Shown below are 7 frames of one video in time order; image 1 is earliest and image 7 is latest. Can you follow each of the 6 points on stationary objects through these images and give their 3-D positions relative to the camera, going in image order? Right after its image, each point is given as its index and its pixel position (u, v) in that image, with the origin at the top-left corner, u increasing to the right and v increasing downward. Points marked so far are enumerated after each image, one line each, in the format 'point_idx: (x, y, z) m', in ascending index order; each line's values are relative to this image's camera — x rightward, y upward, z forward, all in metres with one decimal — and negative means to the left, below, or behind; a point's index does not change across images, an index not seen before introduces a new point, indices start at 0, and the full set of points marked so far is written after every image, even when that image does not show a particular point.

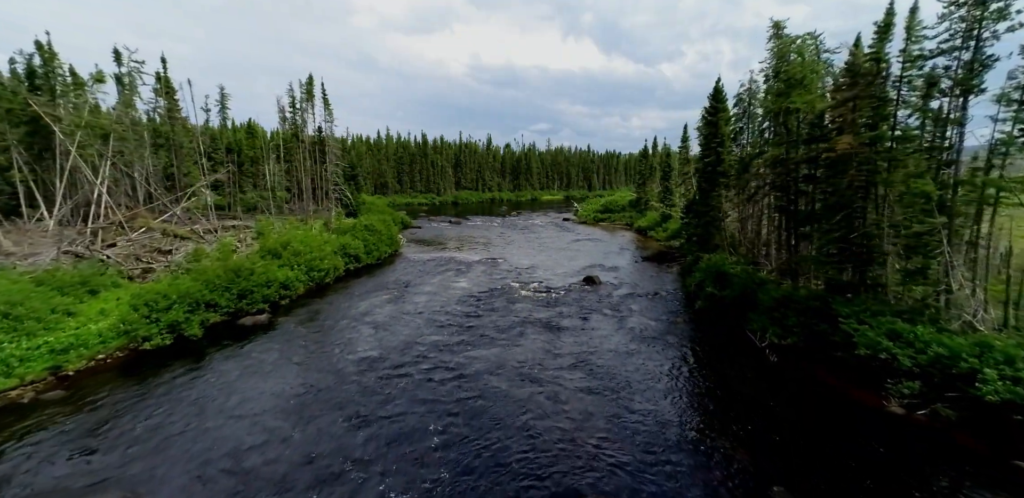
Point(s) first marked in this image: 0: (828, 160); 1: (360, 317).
0: (+11.5, +3.2, +17.0) m
1: (-6.5, -3.0, +20.0) m
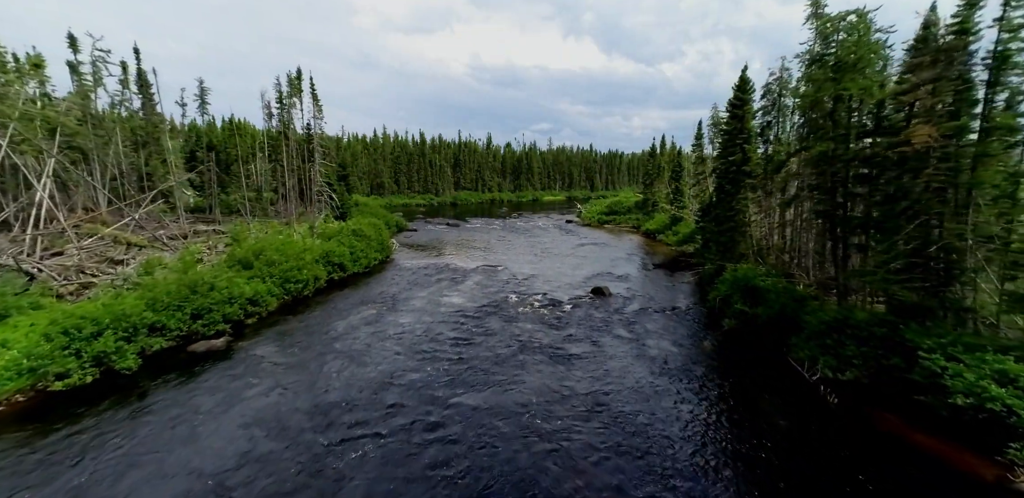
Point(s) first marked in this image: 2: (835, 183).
0: (+11.5, +2.8, +14.1) m
1: (-6.5, -3.4, +17.1) m
2: (+11.8, +2.4, +17.2) m
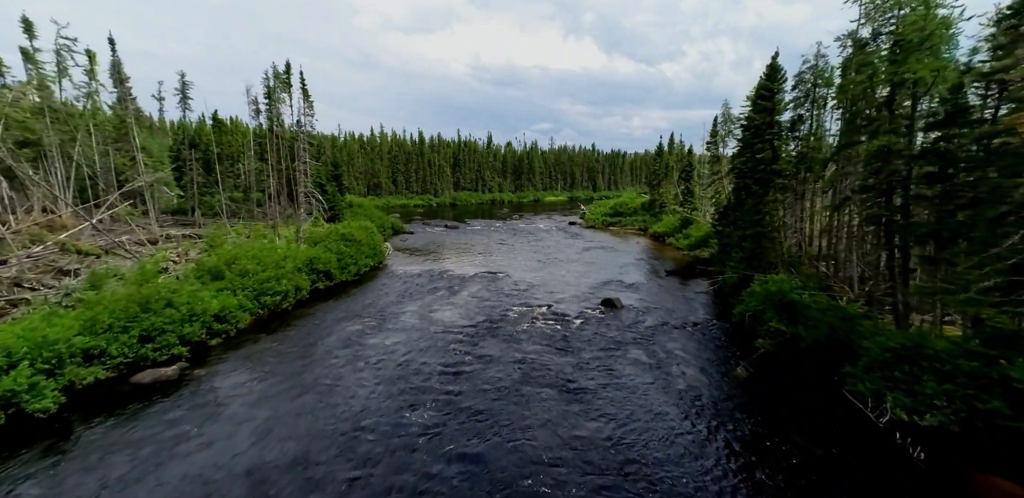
0: (+11.6, +2.4, +11.5) m
1: (-6.4, -3.8, +14.5) m
2: (+11.9, +2.0, +14.6) m
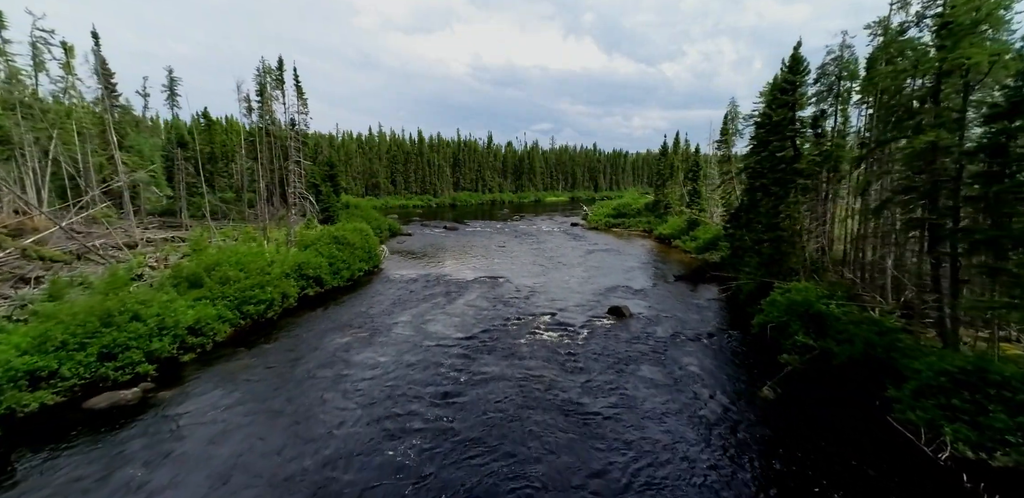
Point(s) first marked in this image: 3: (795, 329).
0: (+11.6, +2.2, +10.0) m
1: (-6.3, -4.0, +13.0) m
2: (+12.0, +1.8, +13.1) m
3: (+10.1, -2.8, +16.7) m
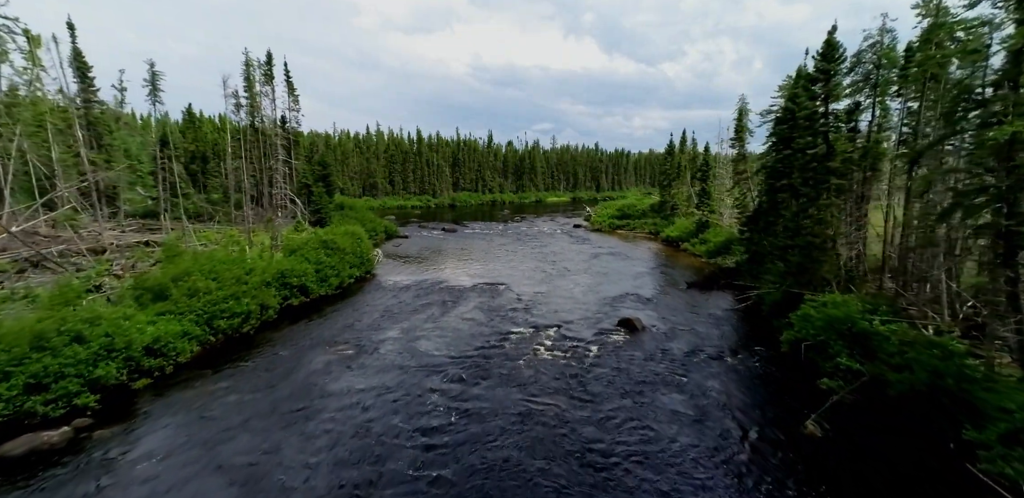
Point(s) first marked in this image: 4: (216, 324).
0: (+11.7, +1.9, +7.9) m
1: (-6.3, -4.3, +10.9) m
2: (+12.0, +1.5, +11.0) m
3: (+10.2, -3.1, +14.6) m
4: (-11.2, -2.8, +17.8) m
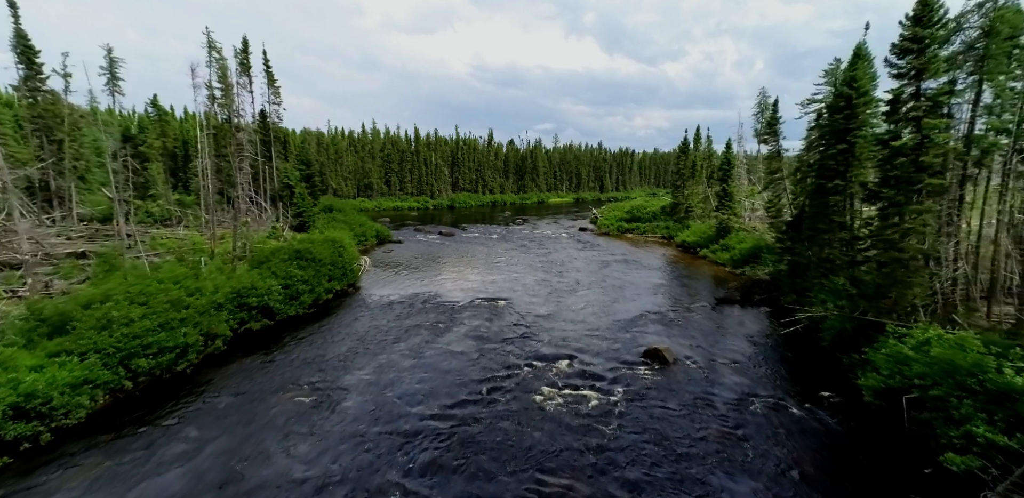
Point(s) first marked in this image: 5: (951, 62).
0: (+11.8, +1.3, +3.9) m
1: (-6.2, -4.9, +6.9) m
2: (+12.1, +1.0, +7.0) m
3: (+10.3, -3.7, +10.6) m
4: (-11.0, -3.4, +13.8) m
5: (+13.6, +5.8, +14.7) m
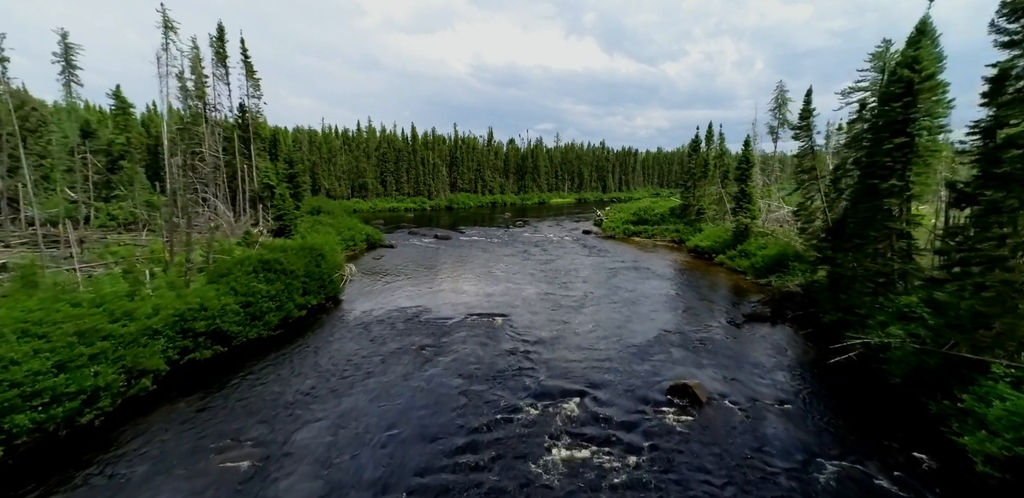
0: (+11.7, +0.9, +0.6) m
1: (-6.2, -5.3, +3.6) m
2: (+12.1, +0.5, +3.7) m
3: (+10.3, -4.1, +7.3) m
4: (-11.1, -3.8, +10.5) m
5: (+13.6, +5.3, +11.4) m
